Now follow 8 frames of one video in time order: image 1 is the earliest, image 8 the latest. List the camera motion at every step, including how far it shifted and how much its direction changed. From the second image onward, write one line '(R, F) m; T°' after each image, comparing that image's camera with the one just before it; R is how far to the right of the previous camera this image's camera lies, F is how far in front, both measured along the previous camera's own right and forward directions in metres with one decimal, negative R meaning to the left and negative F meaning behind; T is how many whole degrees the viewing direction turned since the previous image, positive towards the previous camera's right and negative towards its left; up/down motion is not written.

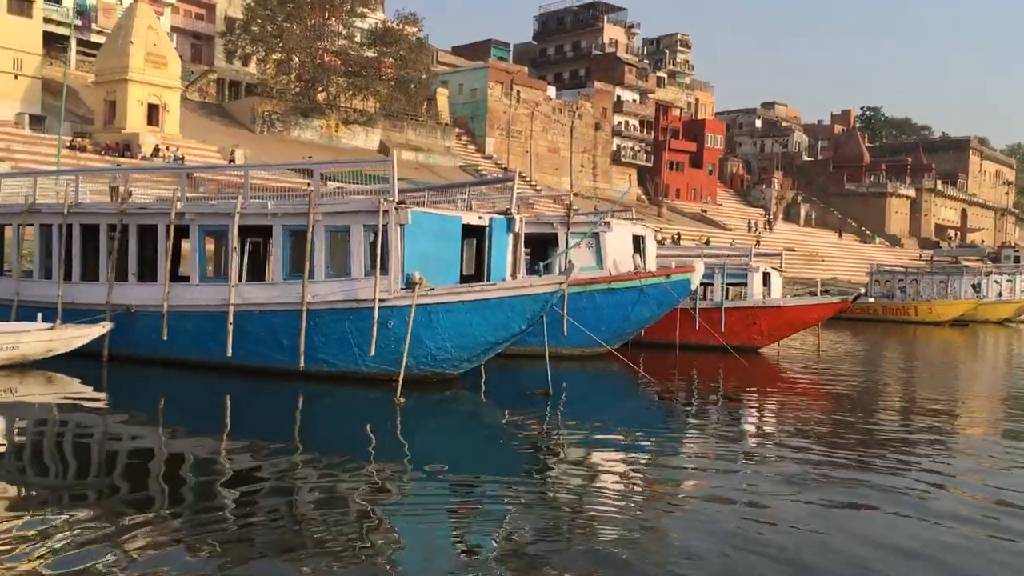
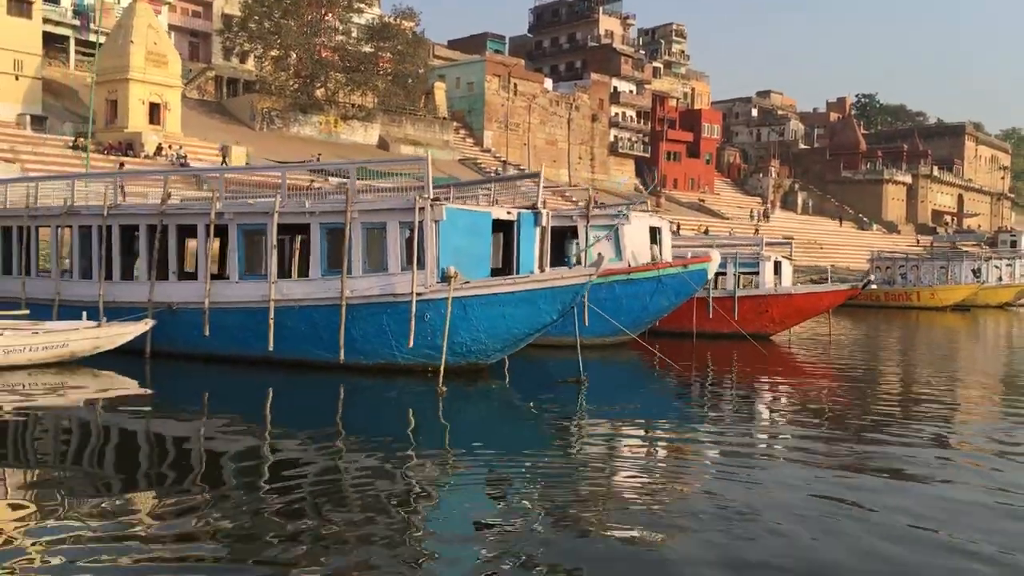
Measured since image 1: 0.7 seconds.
(-0.3, -0.3) m; 0°
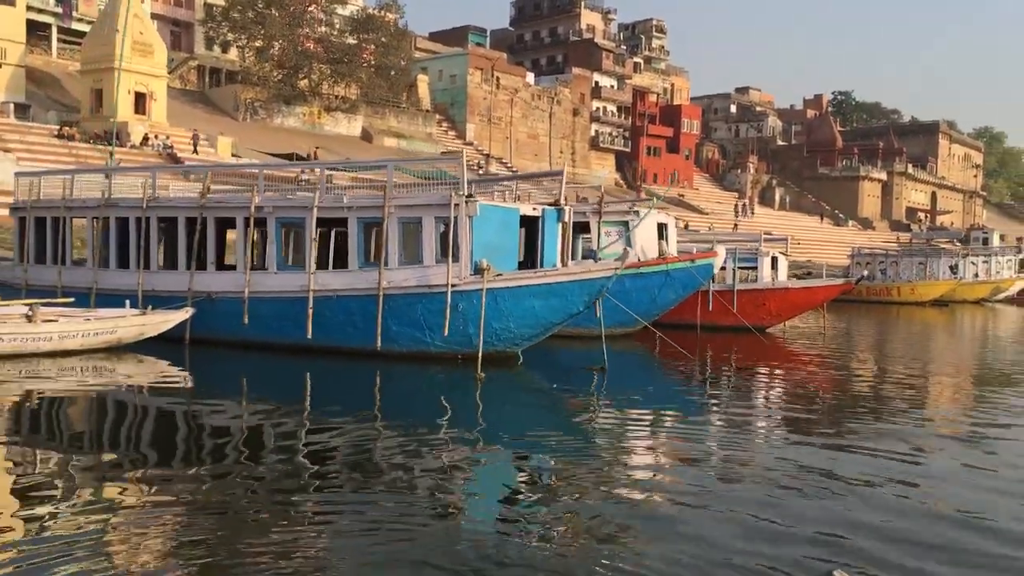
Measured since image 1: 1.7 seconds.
(-0.5, -0.5) m; +2°
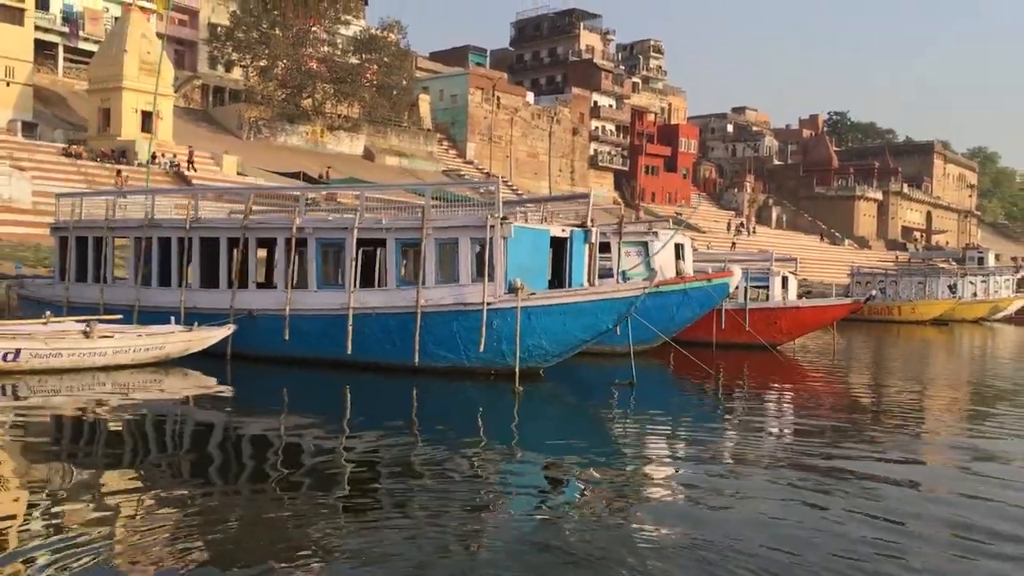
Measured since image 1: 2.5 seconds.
(-0.4, -0.4) m; 0°
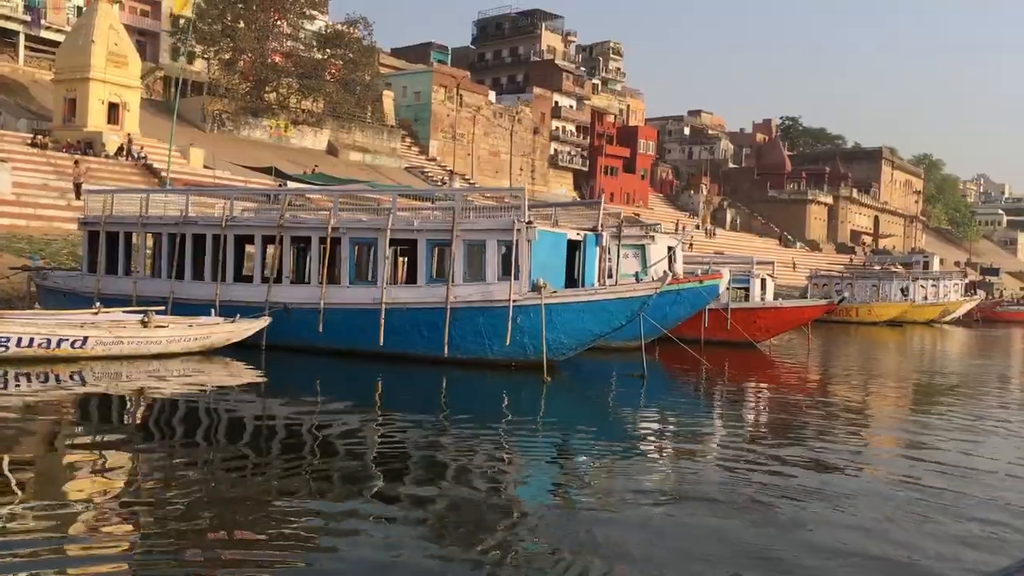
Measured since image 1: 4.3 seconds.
(-0.7, -0.8) m; +3°
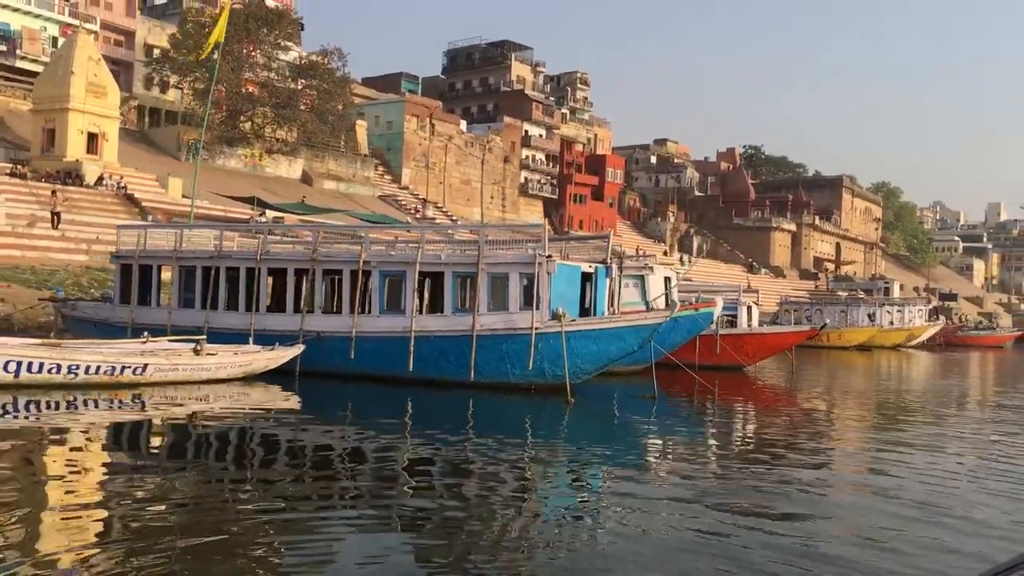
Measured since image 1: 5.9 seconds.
(-0.6, -0.8) m; +2°
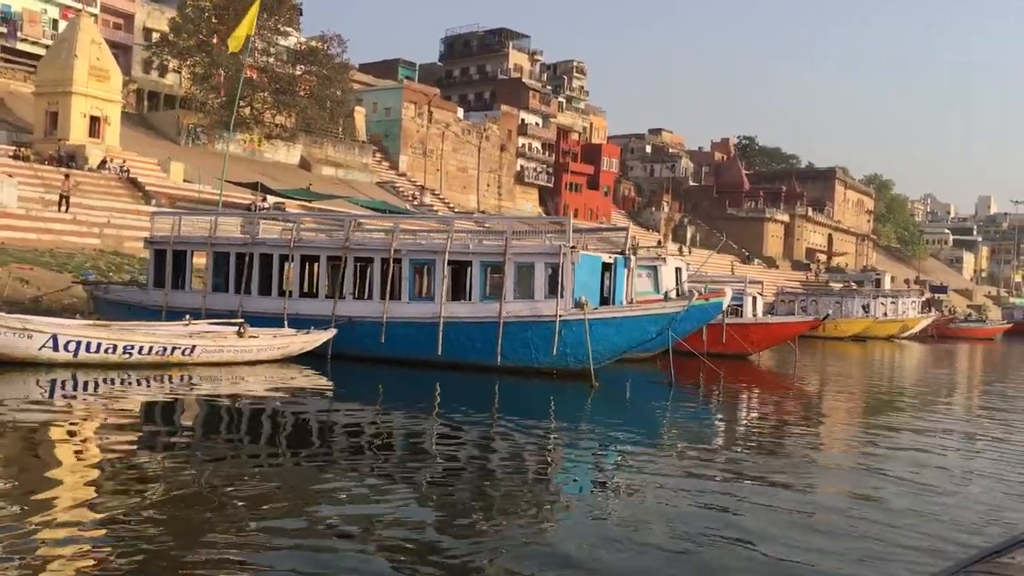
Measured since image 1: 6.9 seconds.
(-0.4, -0.5) m; +1°
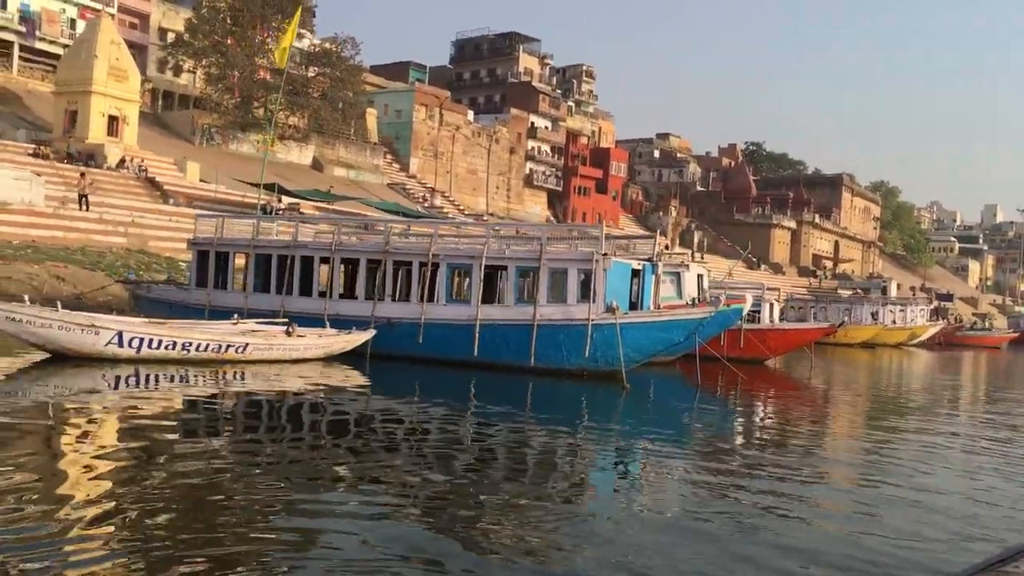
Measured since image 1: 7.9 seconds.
(-0.4, -0.4) m; 0°
